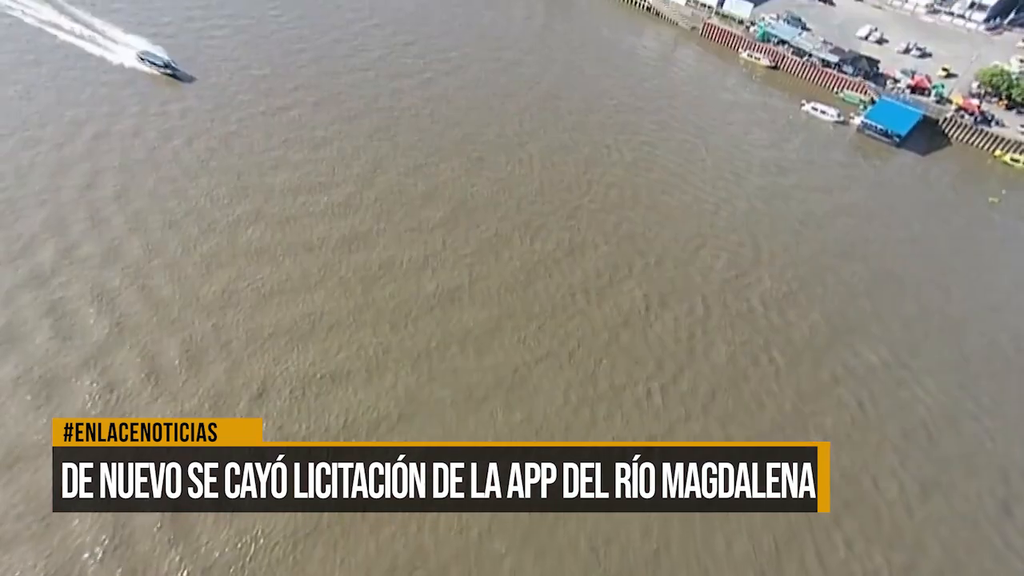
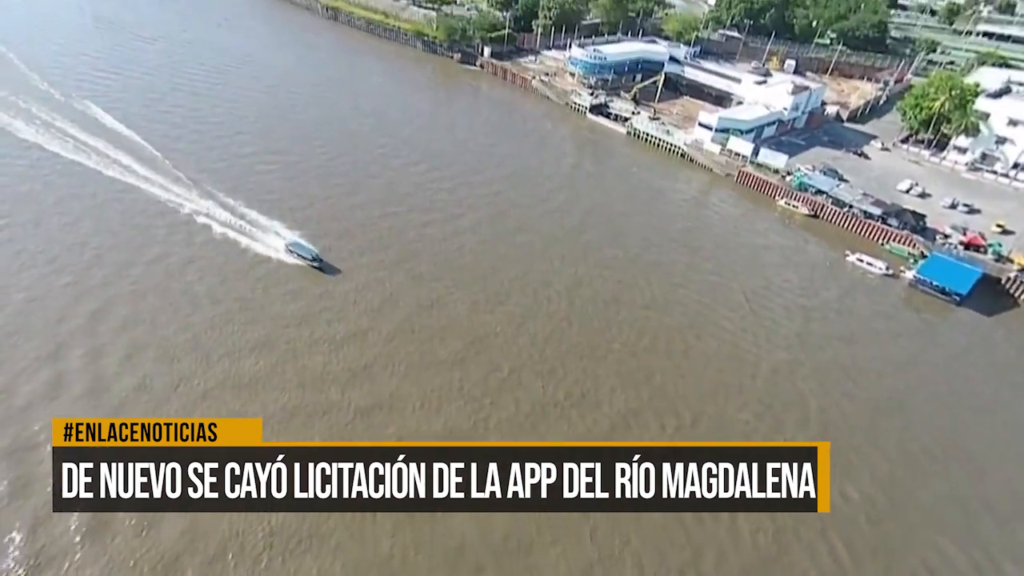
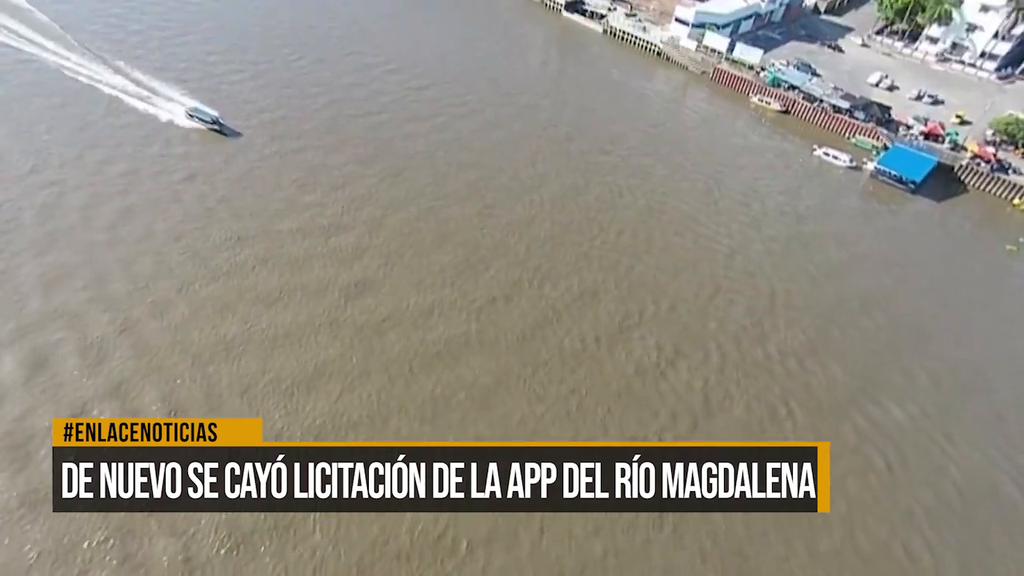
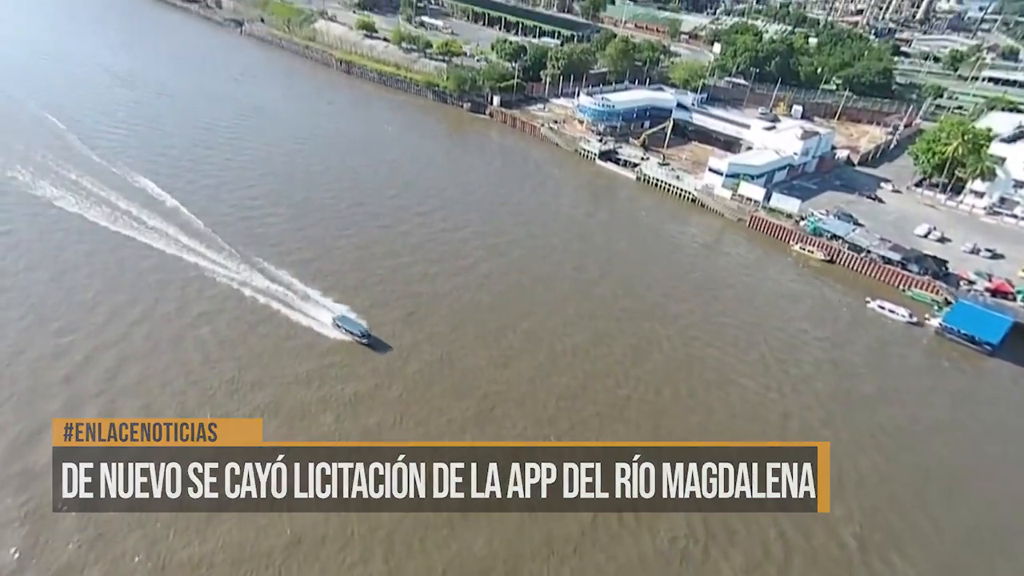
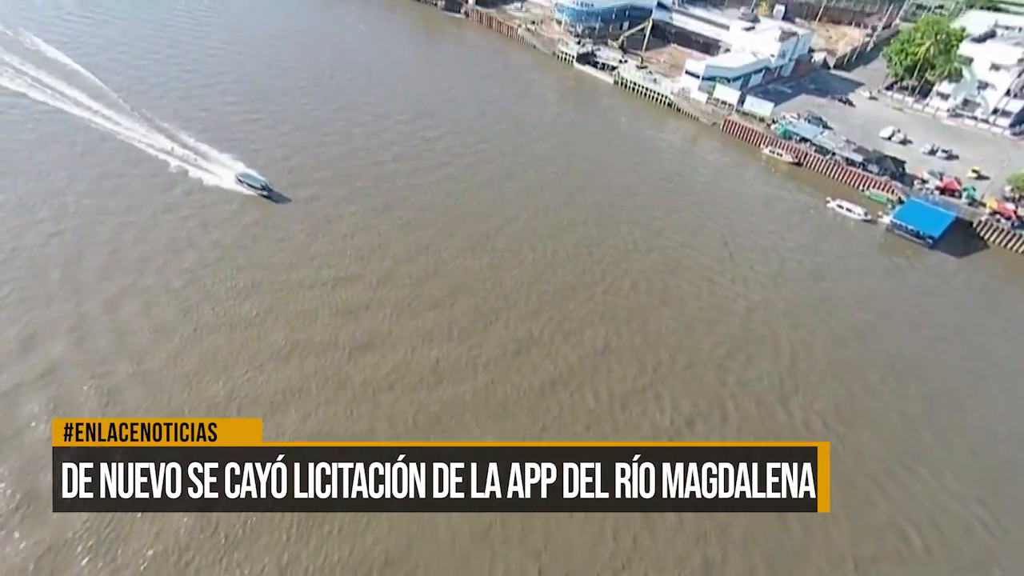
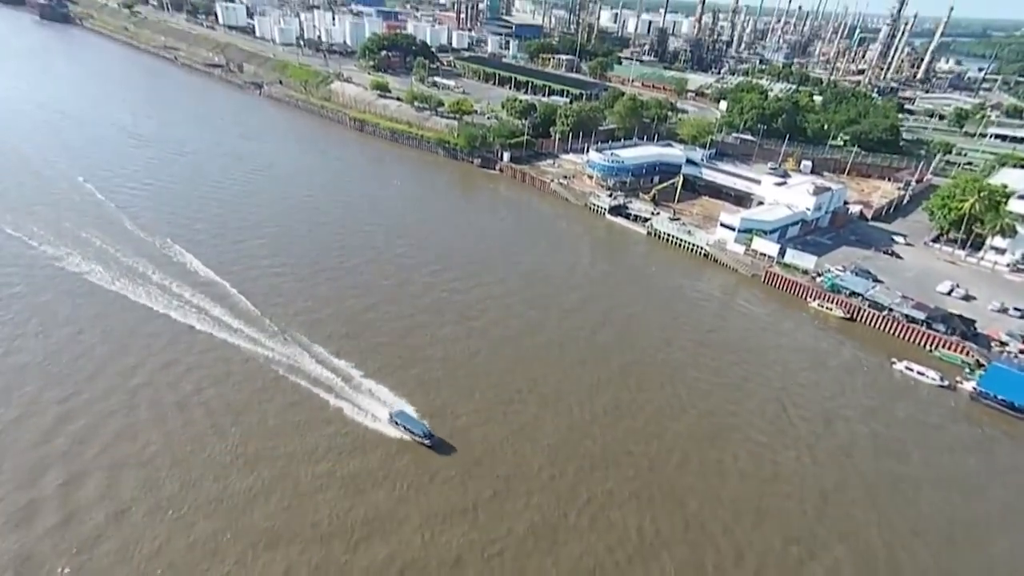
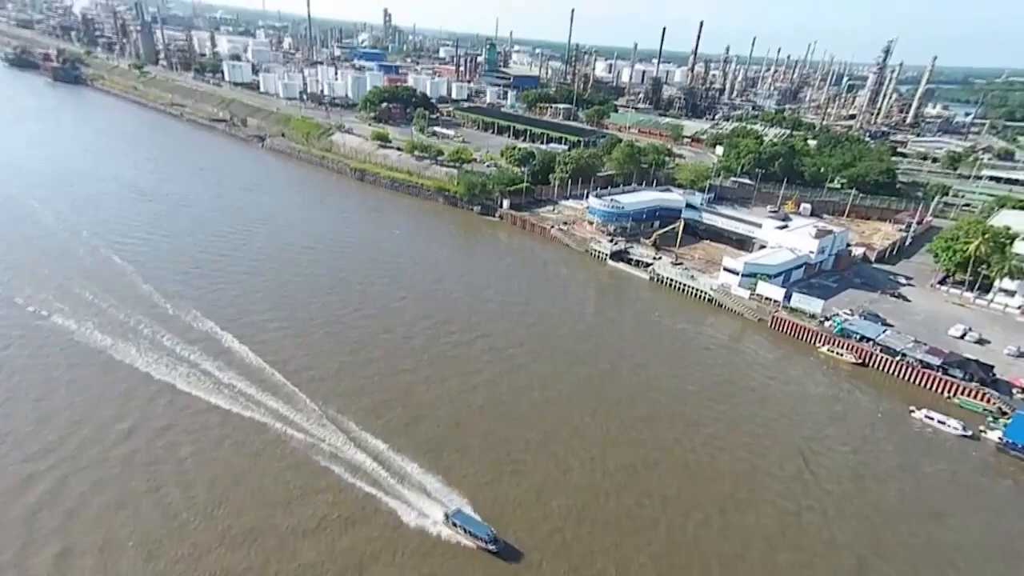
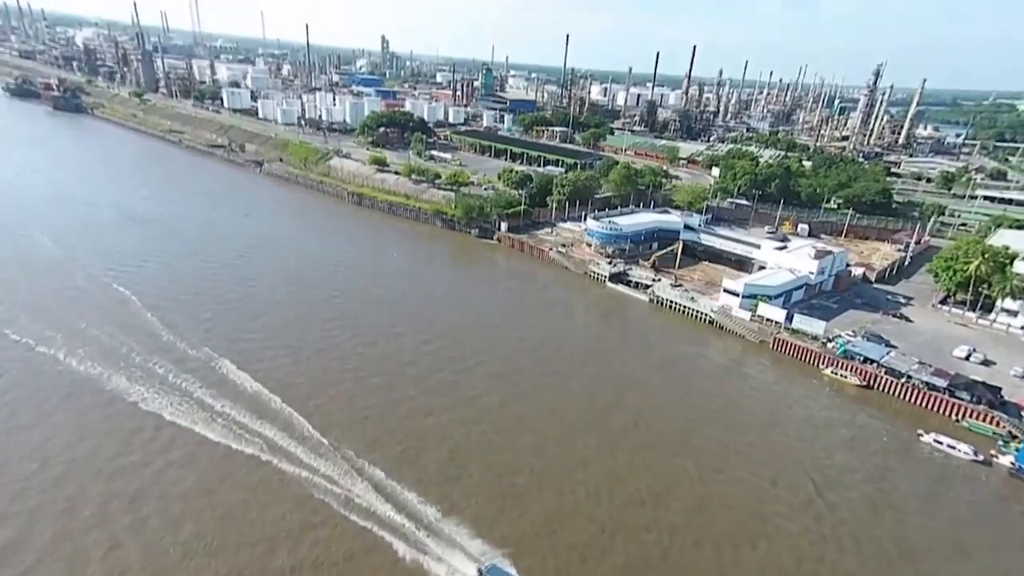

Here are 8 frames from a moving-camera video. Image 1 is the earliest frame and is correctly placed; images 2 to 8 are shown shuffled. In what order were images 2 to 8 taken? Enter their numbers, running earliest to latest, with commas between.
3, 5, 2, 4, 6, 7, 8
